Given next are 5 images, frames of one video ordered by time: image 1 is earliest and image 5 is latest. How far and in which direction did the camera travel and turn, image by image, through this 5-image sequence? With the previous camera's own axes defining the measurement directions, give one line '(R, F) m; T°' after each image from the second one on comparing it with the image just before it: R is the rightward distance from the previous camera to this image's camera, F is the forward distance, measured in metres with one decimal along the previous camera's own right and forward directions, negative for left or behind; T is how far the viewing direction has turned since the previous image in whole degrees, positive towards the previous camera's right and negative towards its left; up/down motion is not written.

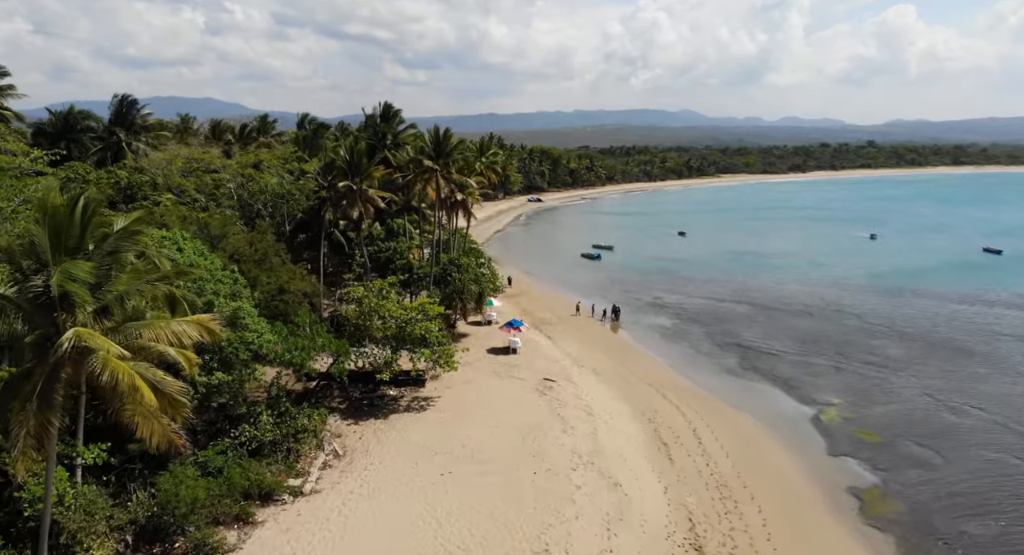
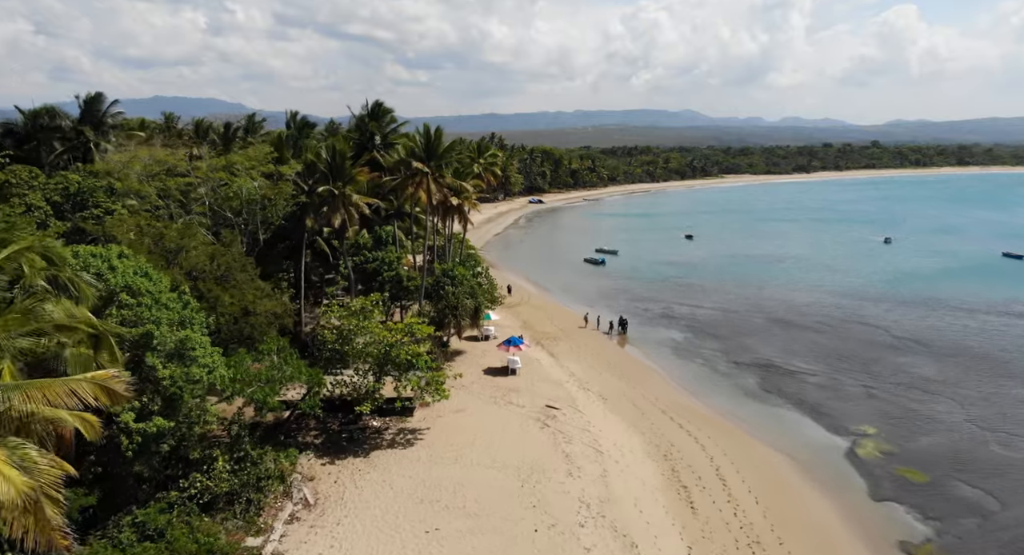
(+0.1, +3.4) m; 0°
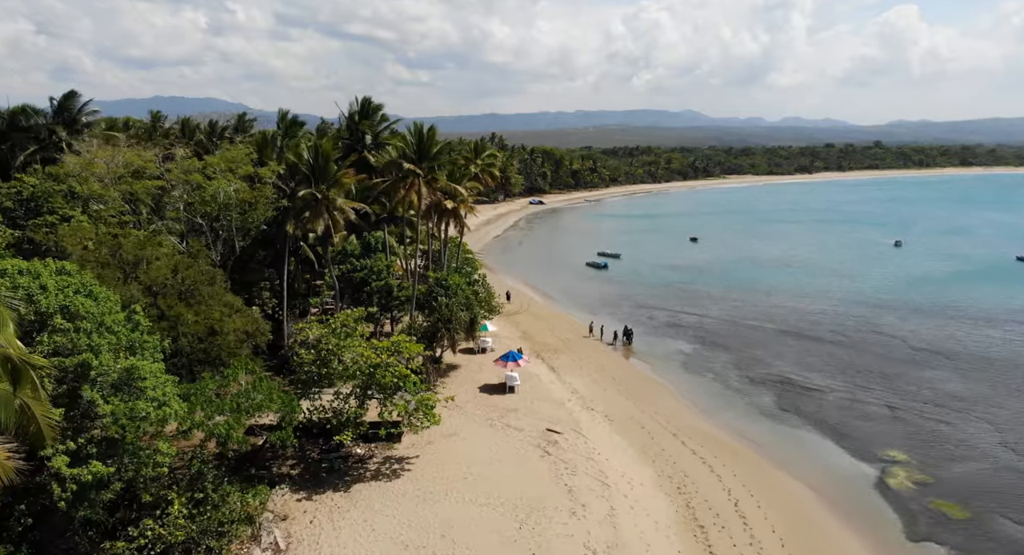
(+0.1, +2.5) m; 0°
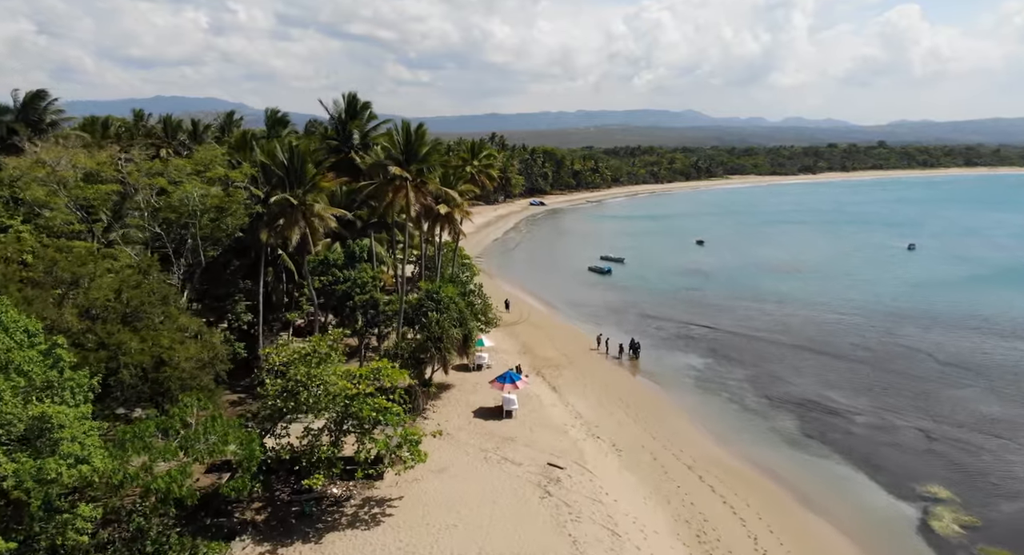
(+0.1, +2.9) m; 0°
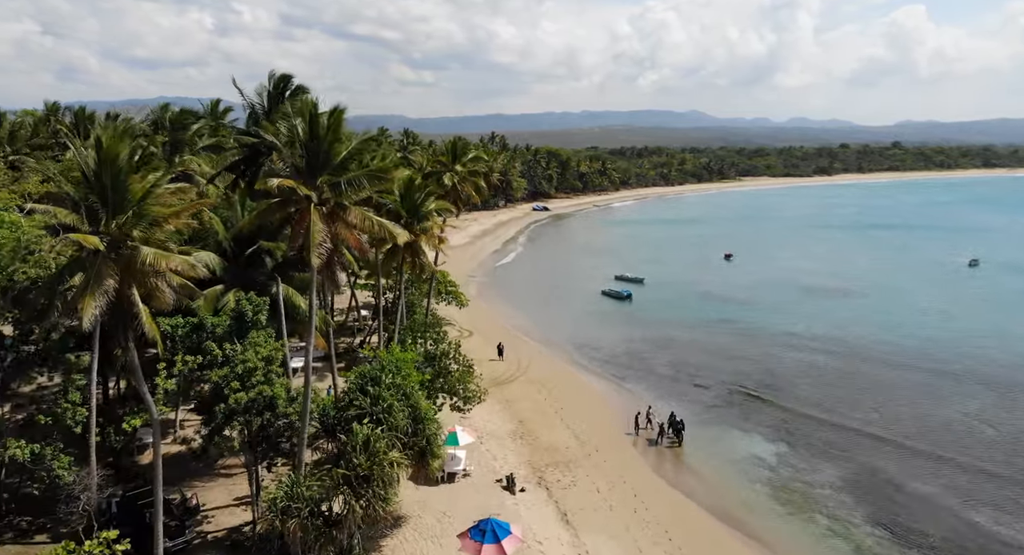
(+0.5, +11.8) m; 0°
